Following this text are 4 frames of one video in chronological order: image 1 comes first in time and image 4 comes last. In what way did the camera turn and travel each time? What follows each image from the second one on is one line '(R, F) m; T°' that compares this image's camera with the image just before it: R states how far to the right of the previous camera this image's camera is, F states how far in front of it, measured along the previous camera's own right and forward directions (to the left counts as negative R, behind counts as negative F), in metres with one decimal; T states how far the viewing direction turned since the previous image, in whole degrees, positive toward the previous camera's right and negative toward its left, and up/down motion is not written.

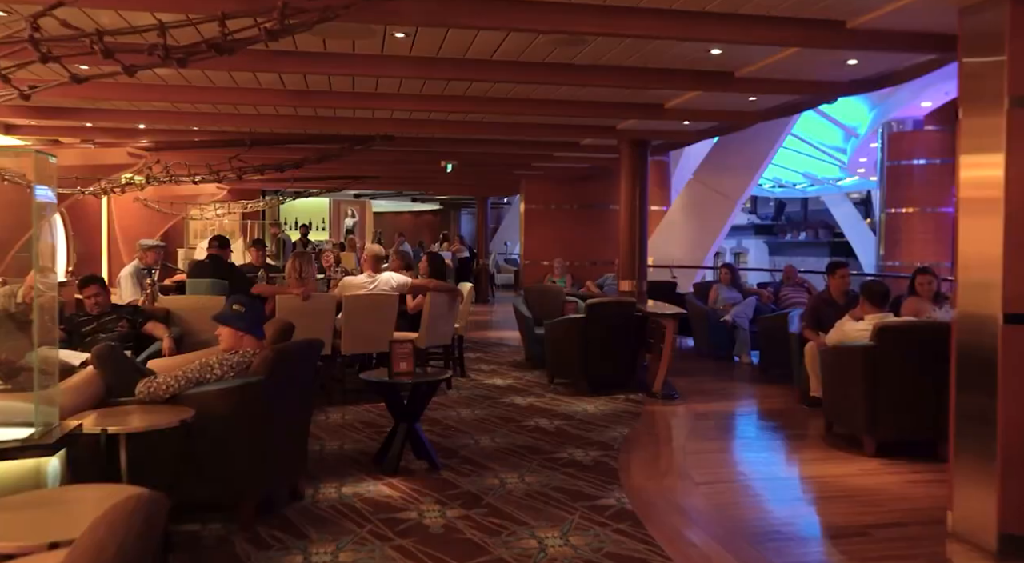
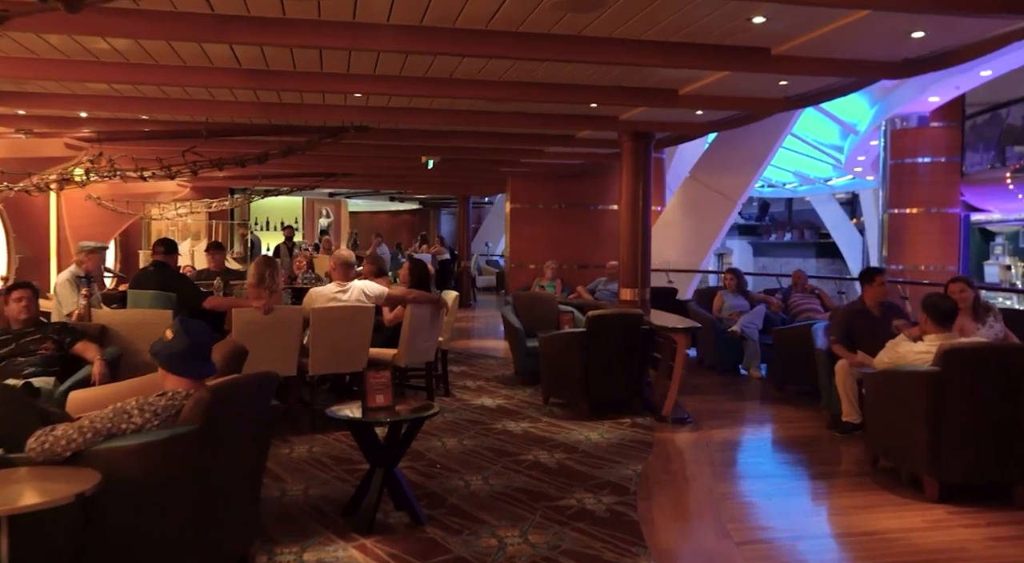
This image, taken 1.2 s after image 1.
(-0.1, +0.8) m; +2°
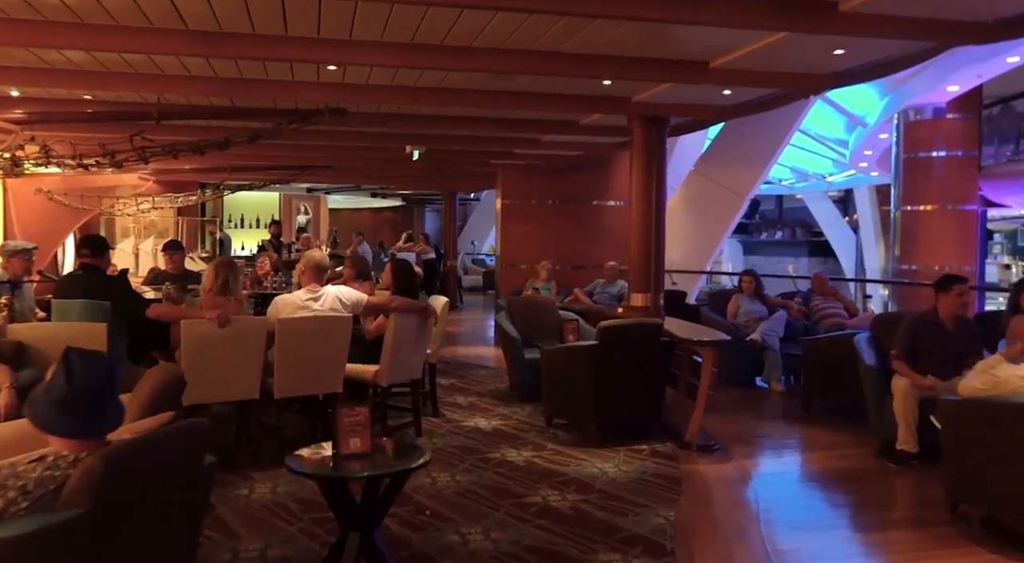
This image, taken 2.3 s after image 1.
(-0.1, +0.8) m; +1°
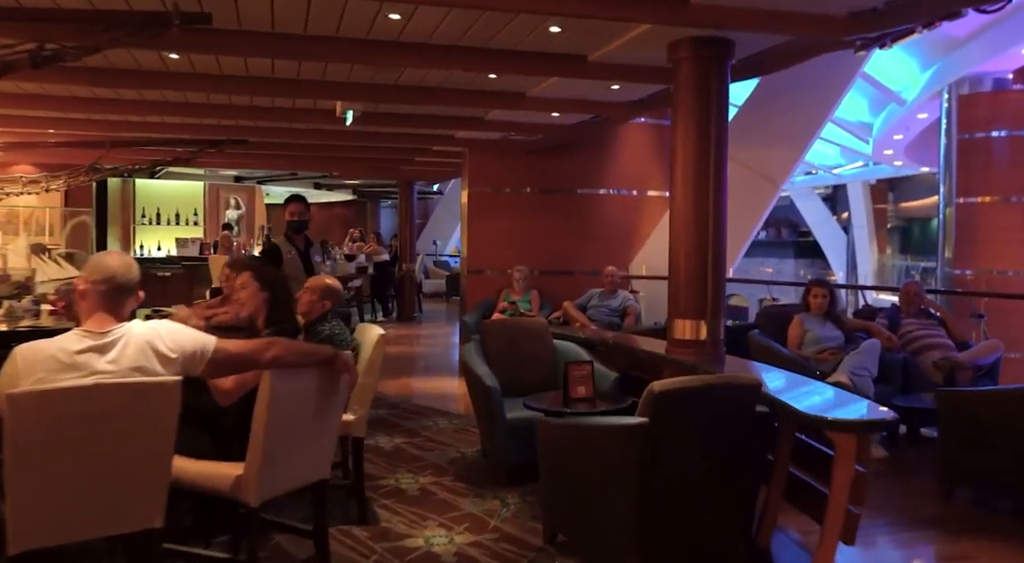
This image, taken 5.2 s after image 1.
(-0.1, +2.4) m; +3°
